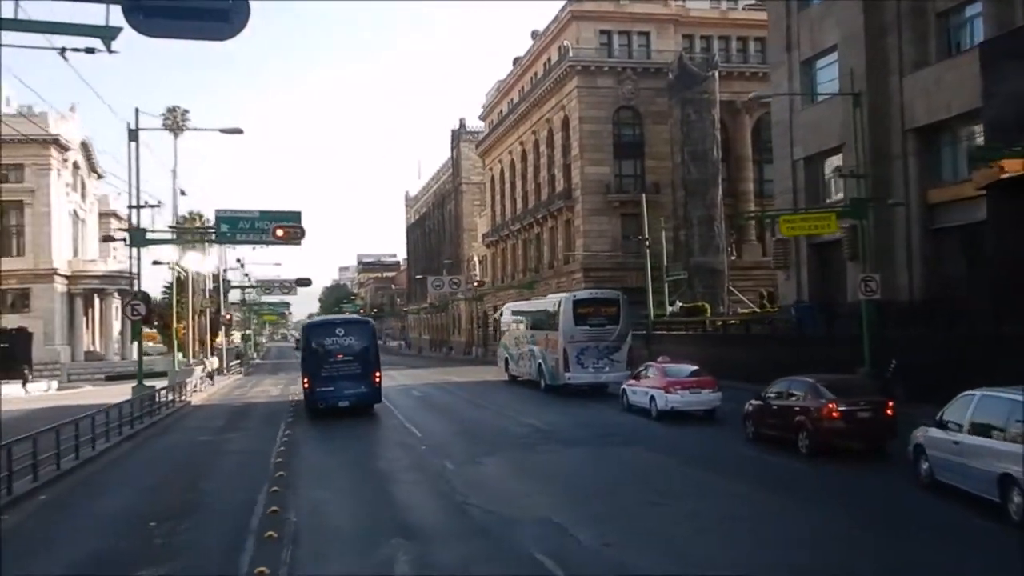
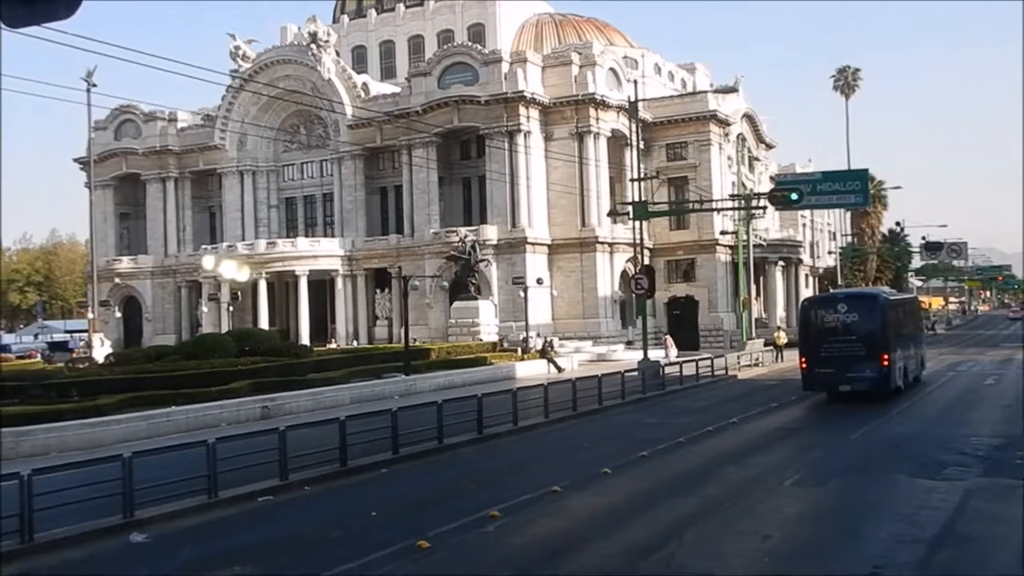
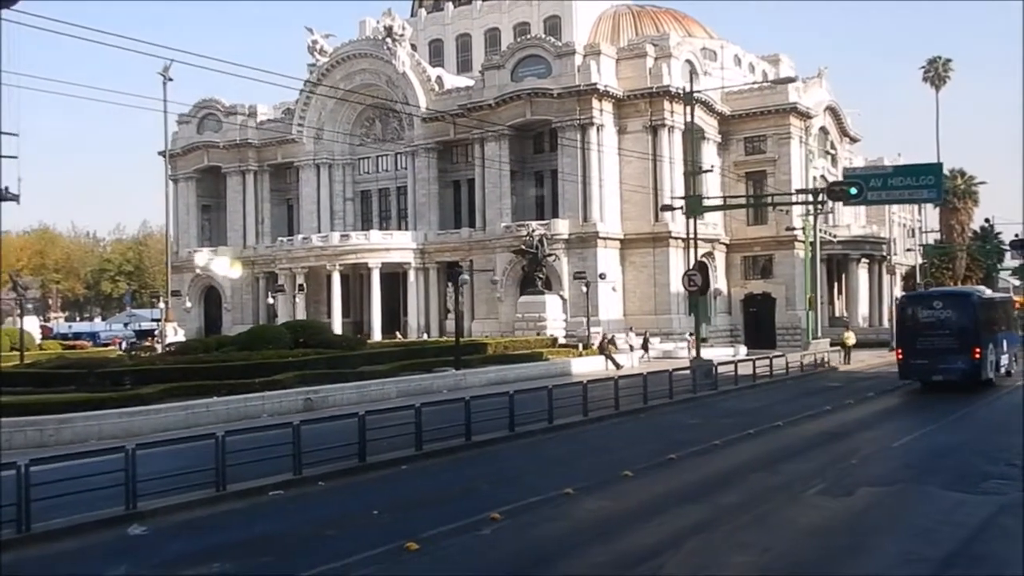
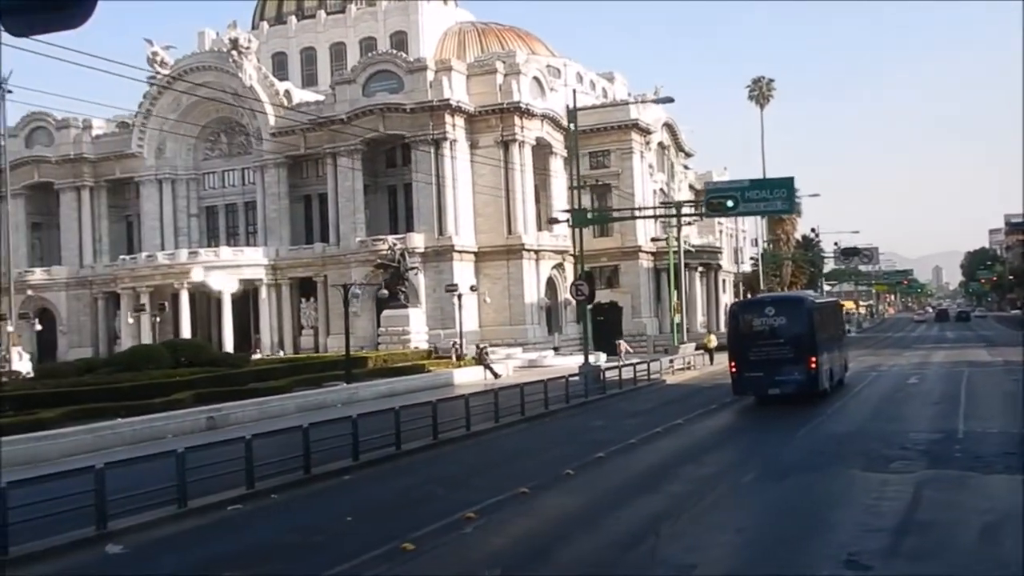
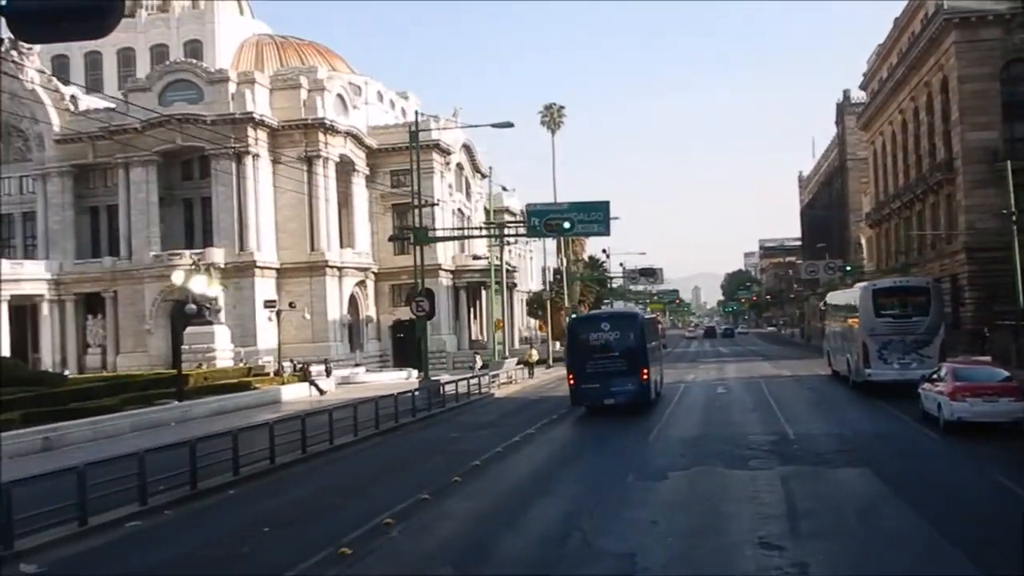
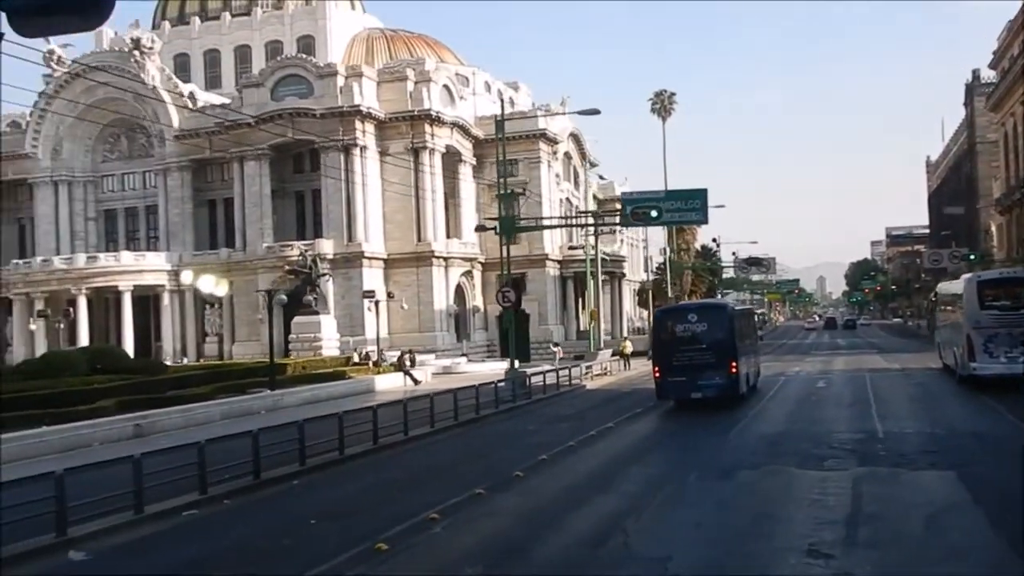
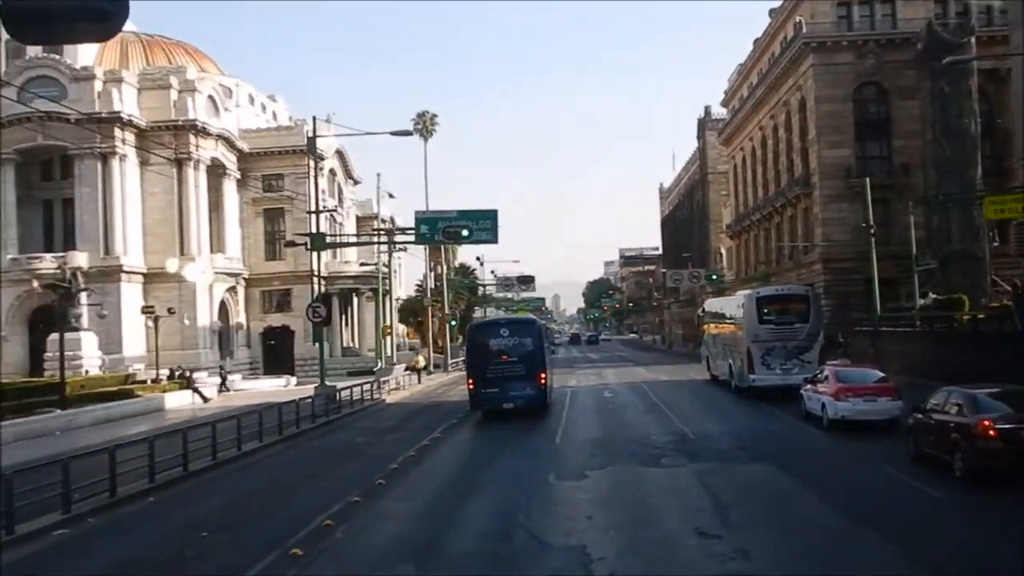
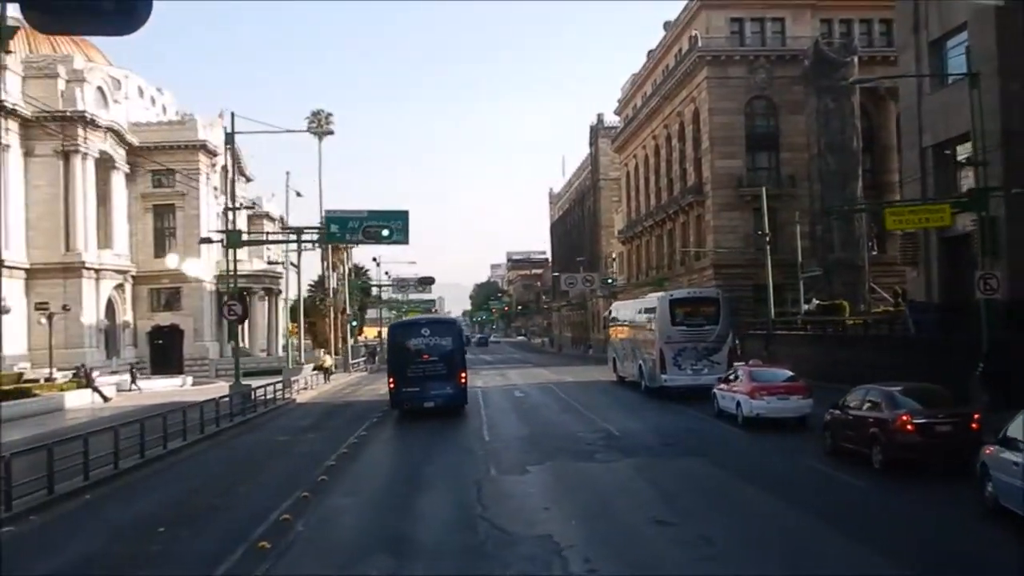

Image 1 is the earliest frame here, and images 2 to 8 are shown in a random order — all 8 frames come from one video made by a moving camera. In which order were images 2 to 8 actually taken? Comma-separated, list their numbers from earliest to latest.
8, 7, 5, 6, 4, 2, 3
